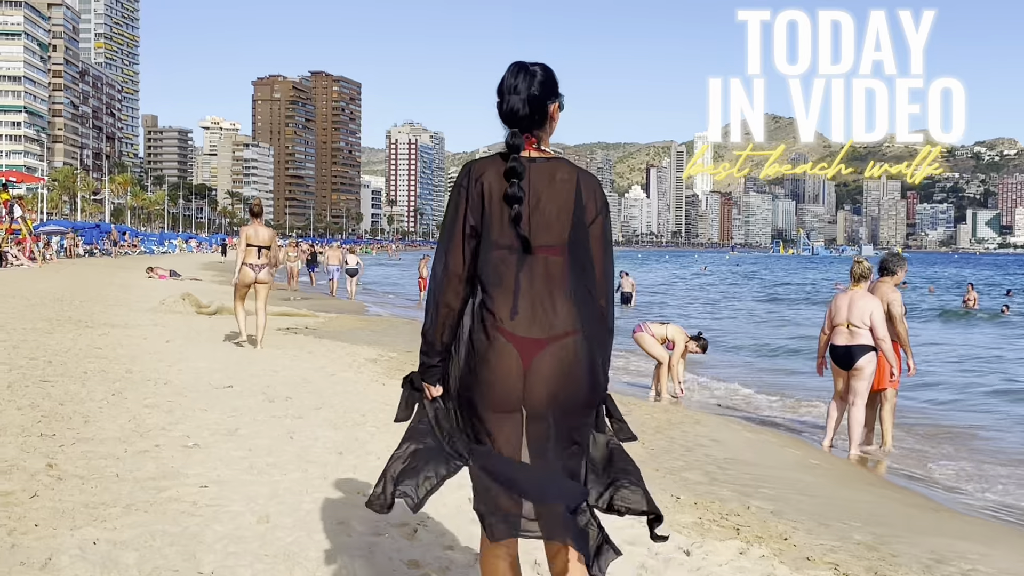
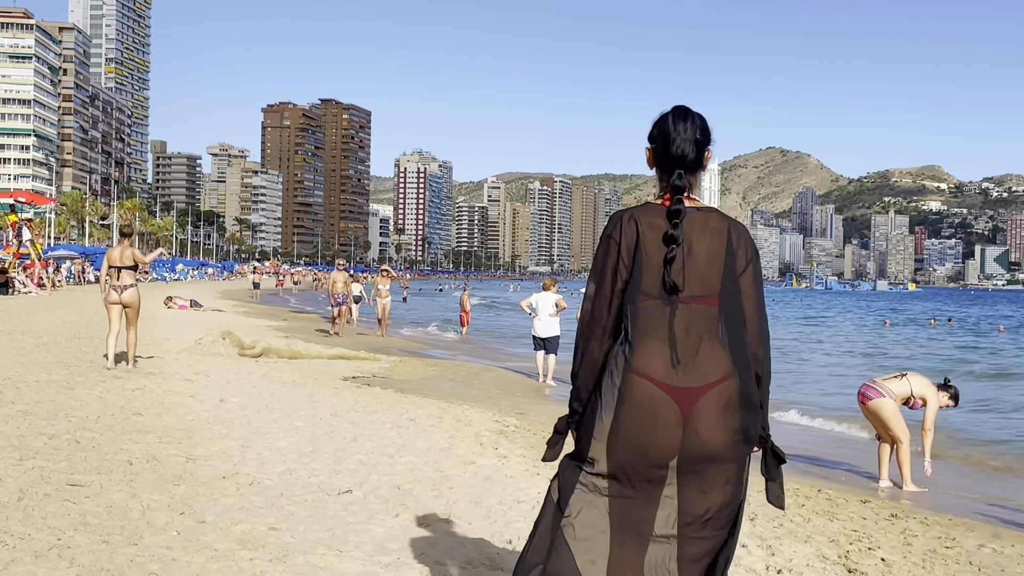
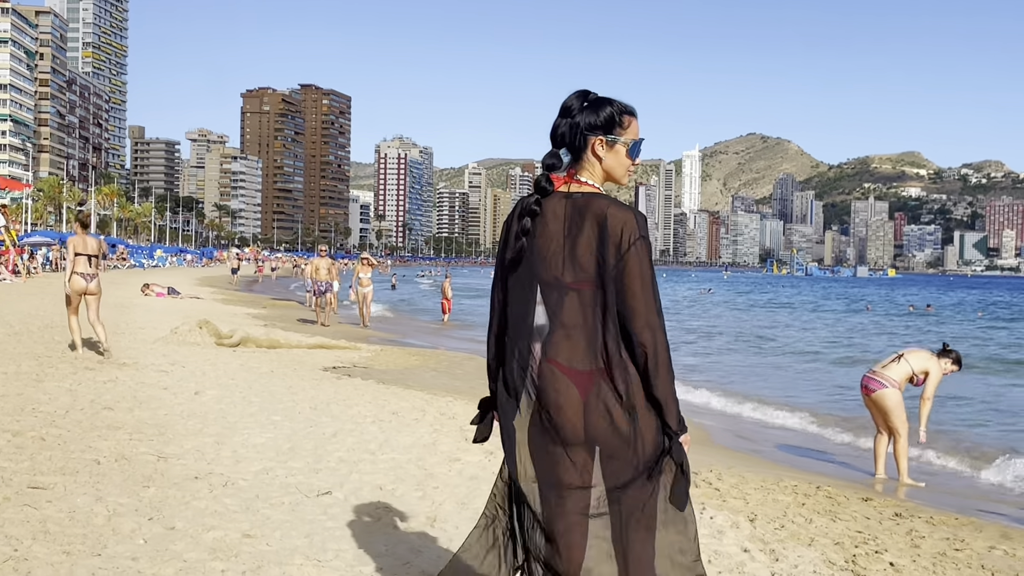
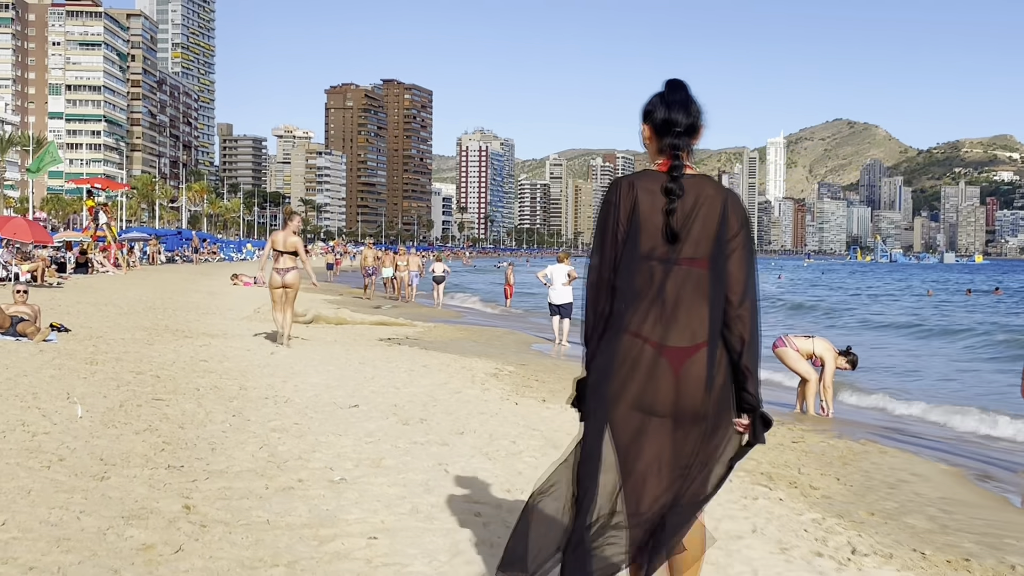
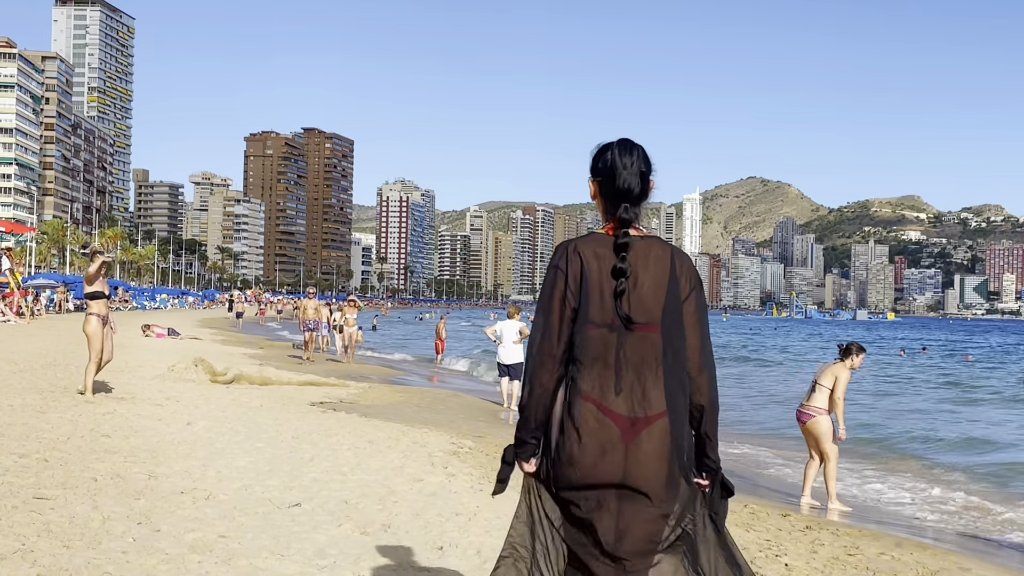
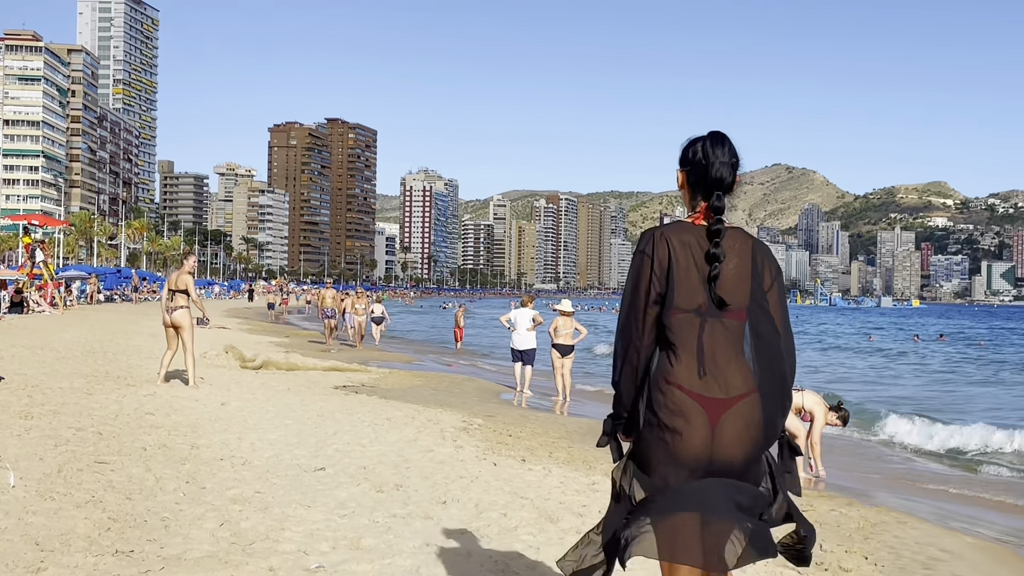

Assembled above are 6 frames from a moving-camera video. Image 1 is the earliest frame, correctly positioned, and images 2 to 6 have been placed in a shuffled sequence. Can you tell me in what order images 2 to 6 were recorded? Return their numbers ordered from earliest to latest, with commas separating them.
4, 6, 5, 2, 3
